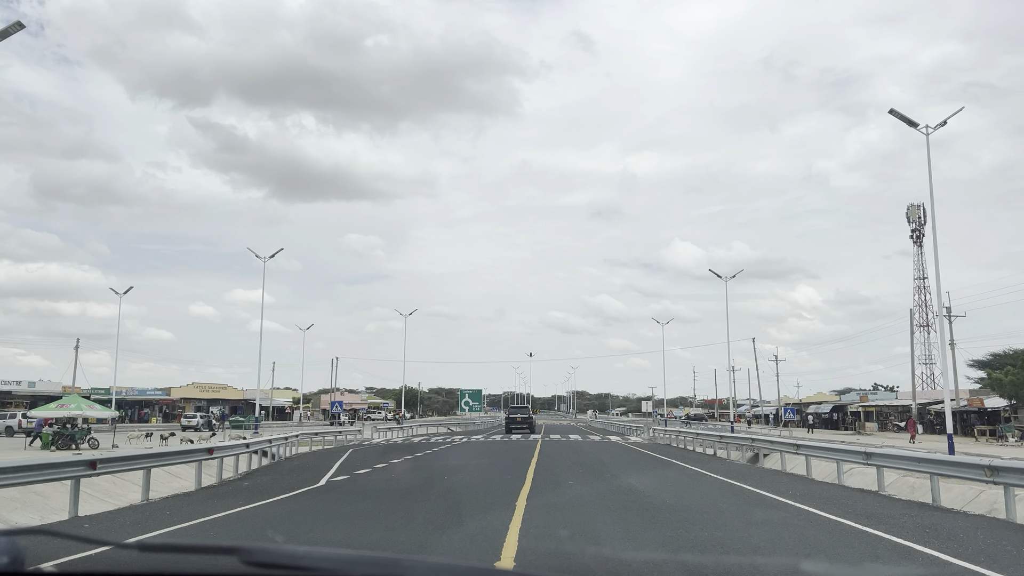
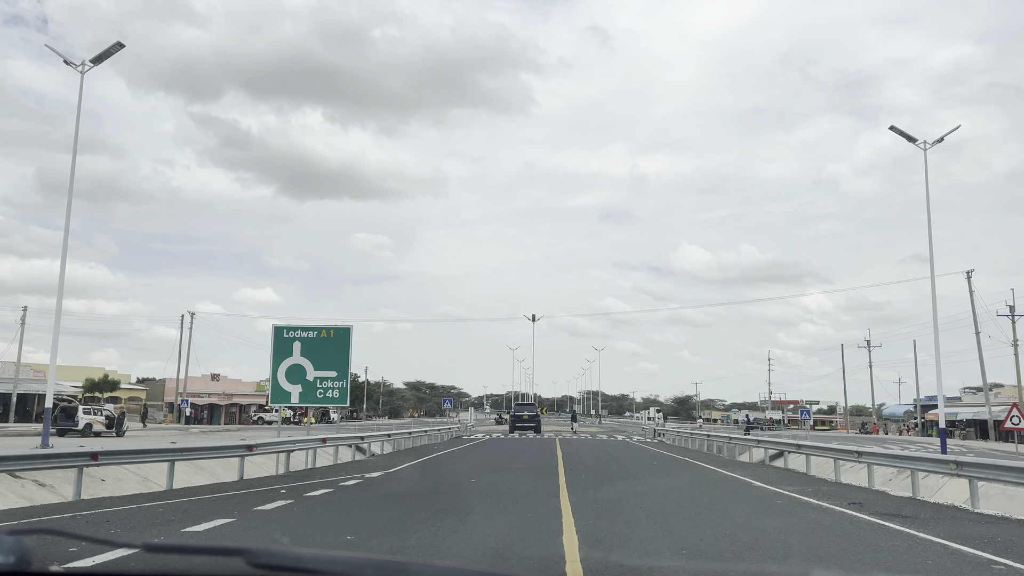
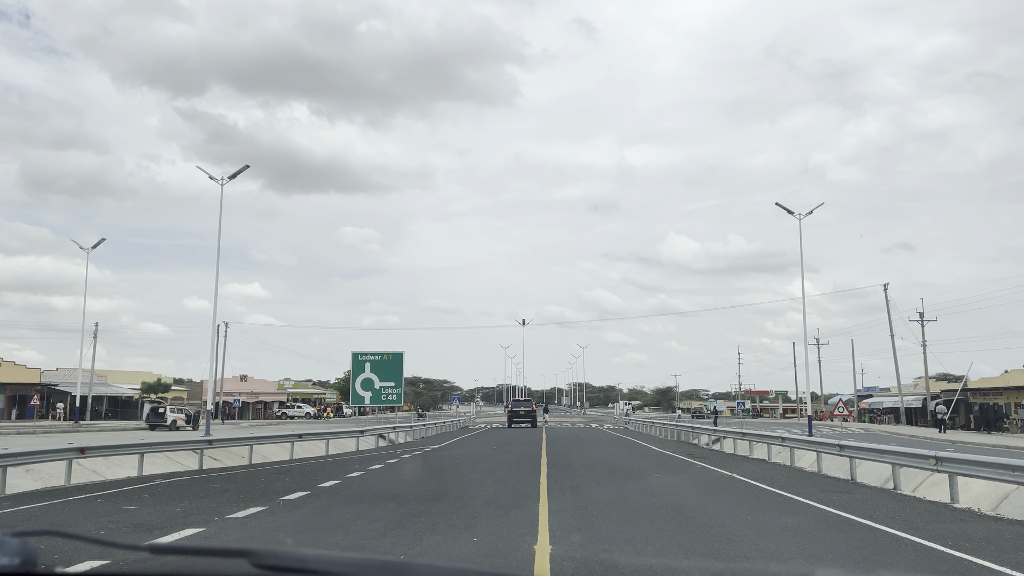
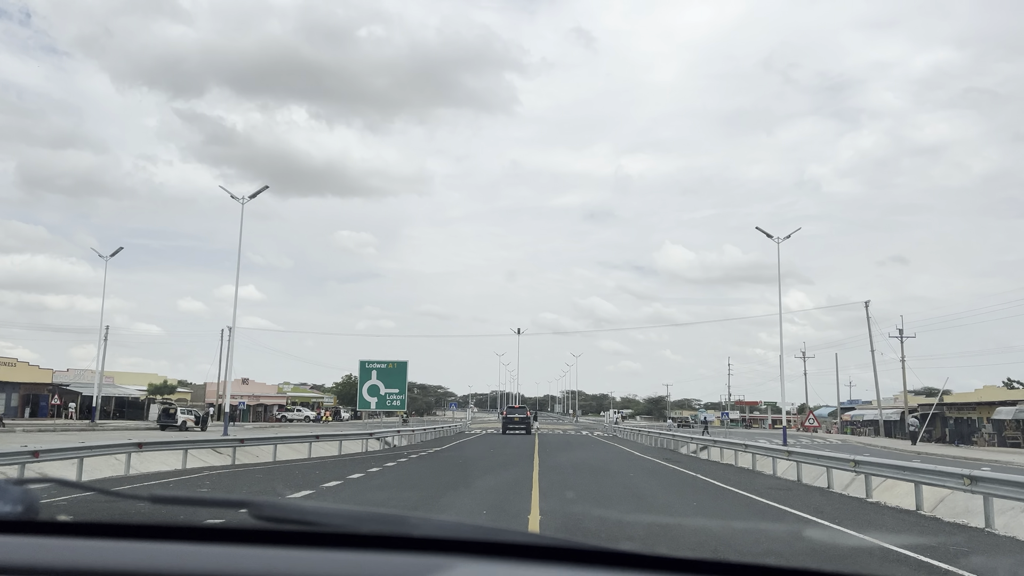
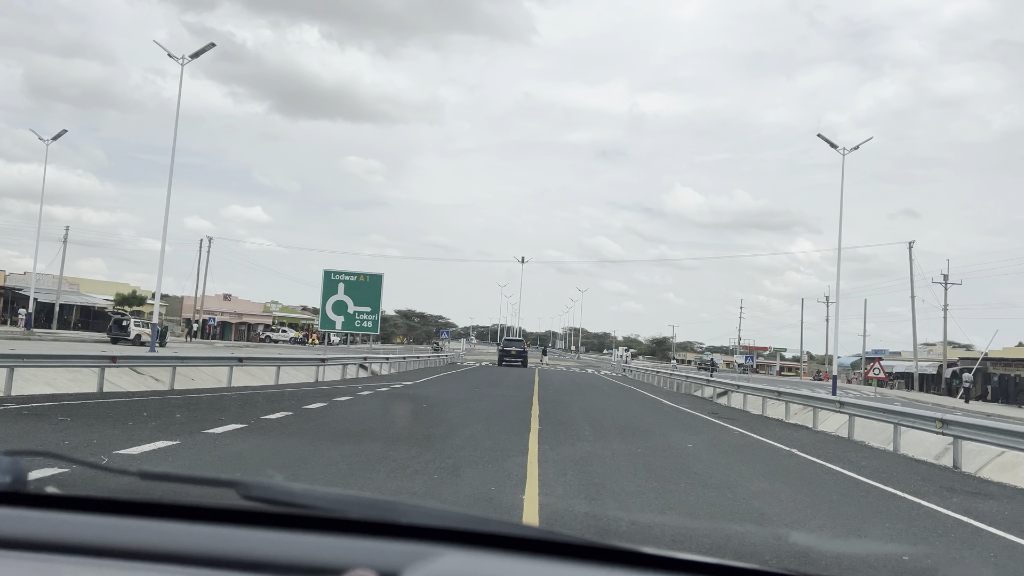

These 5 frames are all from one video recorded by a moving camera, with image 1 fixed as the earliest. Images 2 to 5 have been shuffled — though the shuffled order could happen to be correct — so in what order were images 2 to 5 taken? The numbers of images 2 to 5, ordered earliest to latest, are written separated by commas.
4, 3, 5, 2
